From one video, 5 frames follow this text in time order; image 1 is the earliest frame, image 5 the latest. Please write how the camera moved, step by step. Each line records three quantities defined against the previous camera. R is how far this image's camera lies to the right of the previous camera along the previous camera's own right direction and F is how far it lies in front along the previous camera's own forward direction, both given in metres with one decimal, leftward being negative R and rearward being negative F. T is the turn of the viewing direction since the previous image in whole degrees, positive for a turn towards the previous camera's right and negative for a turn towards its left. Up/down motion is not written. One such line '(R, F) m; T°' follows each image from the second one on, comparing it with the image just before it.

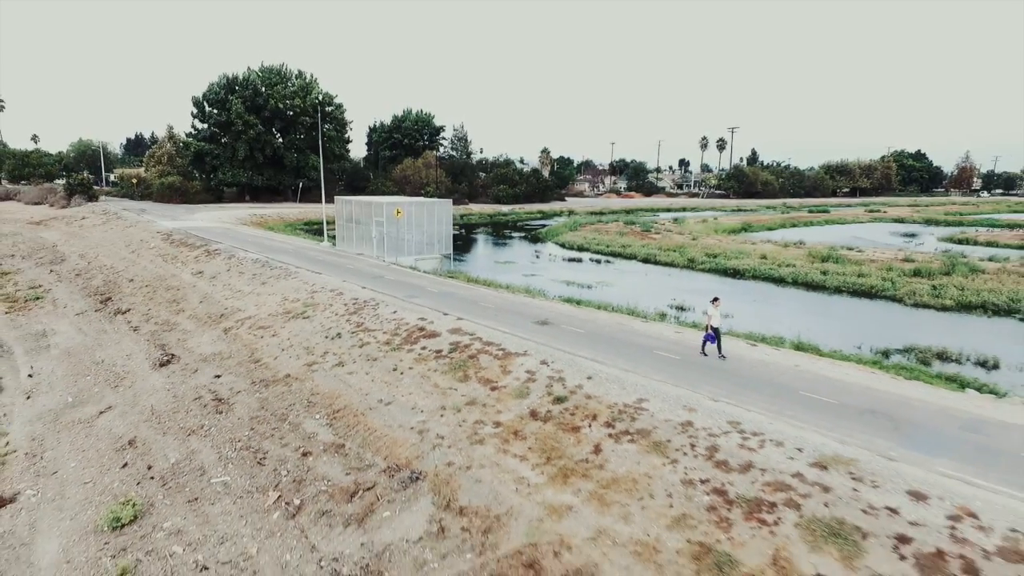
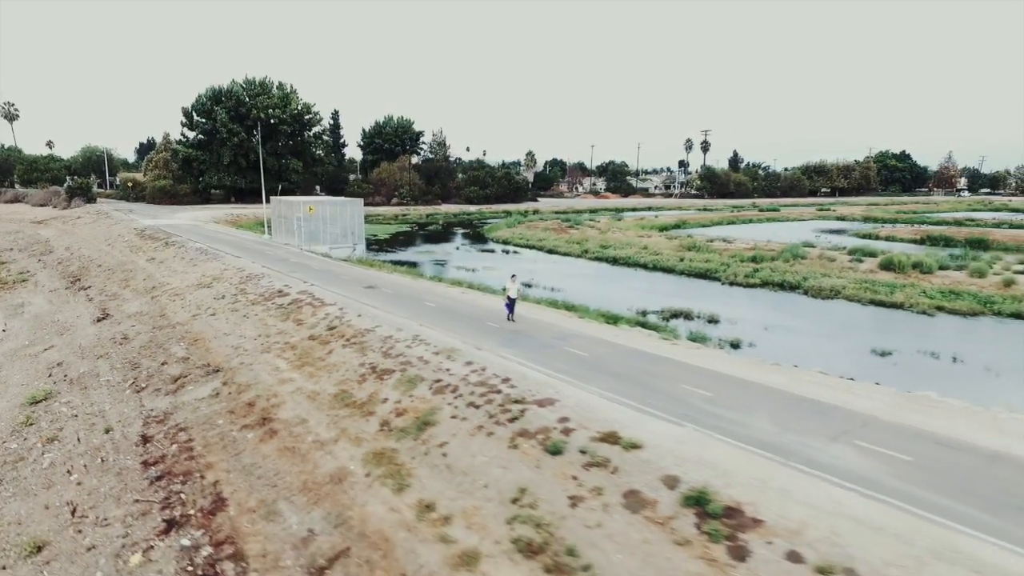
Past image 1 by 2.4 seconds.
(+6.8, -6.3) m; -1°
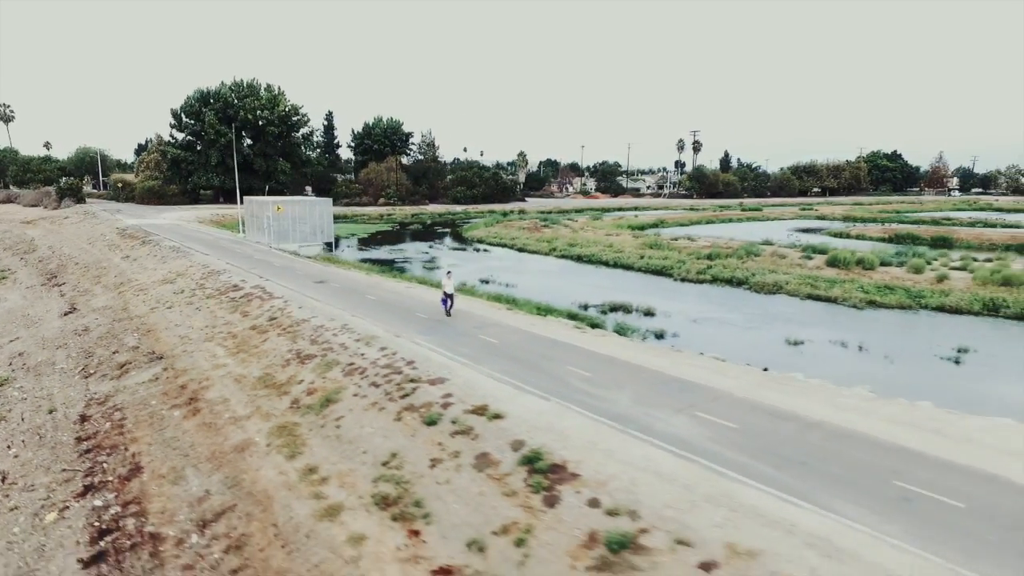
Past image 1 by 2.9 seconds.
(+2.3, -1.3) m; 0°
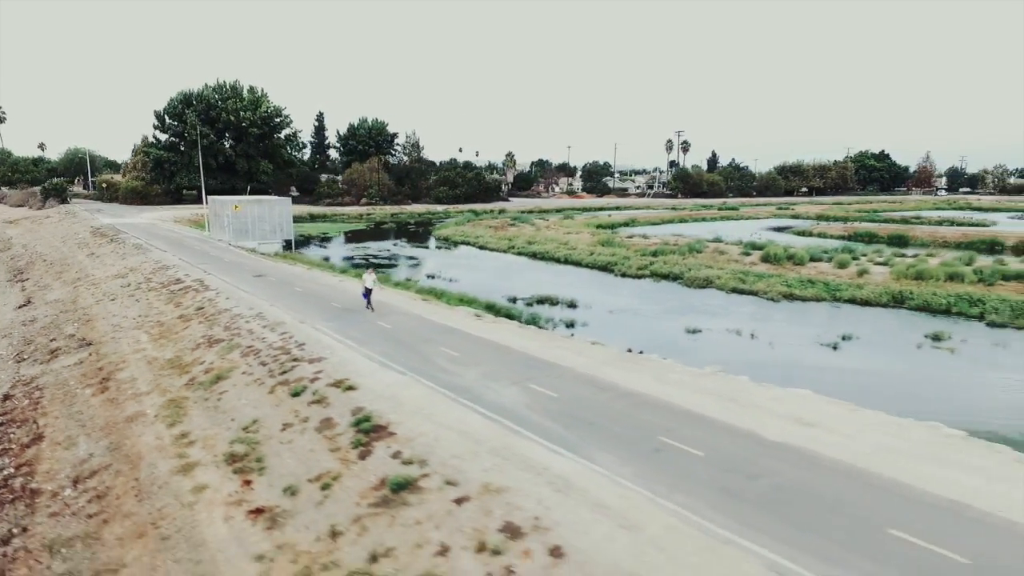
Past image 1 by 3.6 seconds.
(+3.0, -1.4) m; 0°
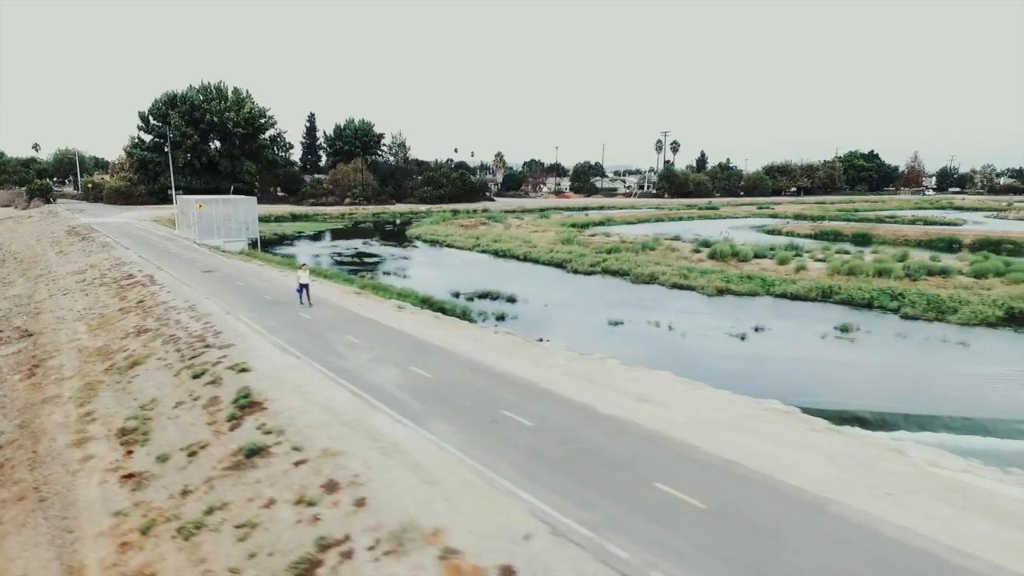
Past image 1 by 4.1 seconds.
(+2.6, -1.1) m; 0°
